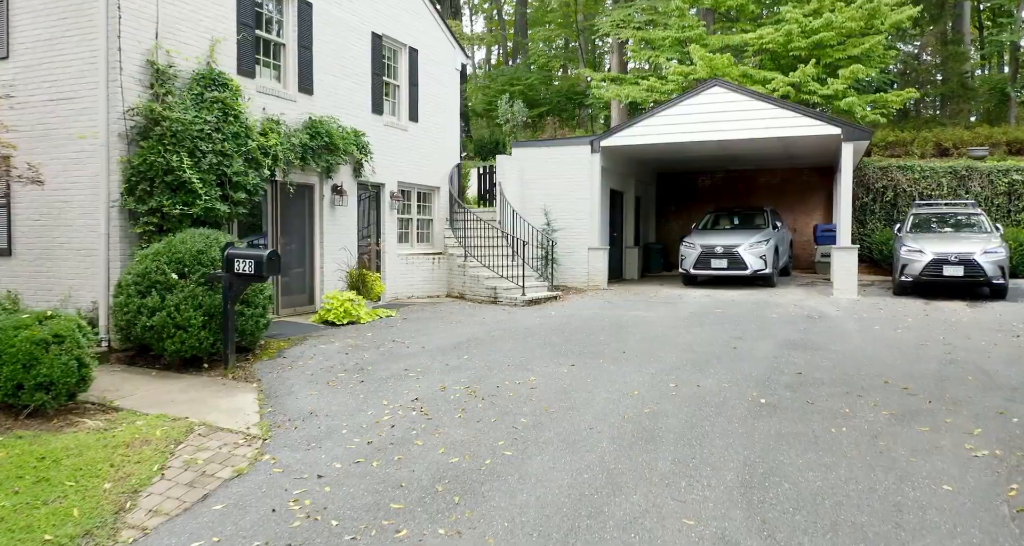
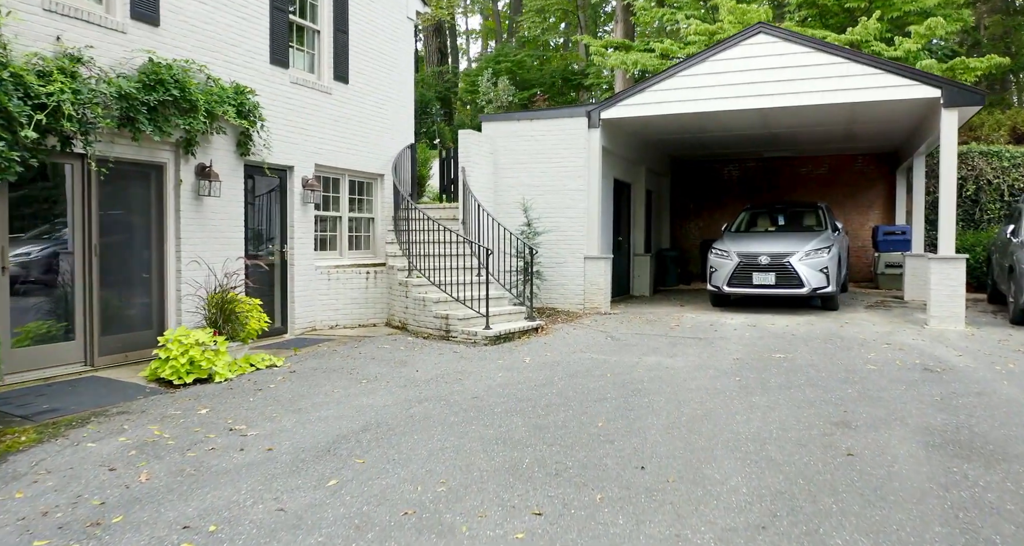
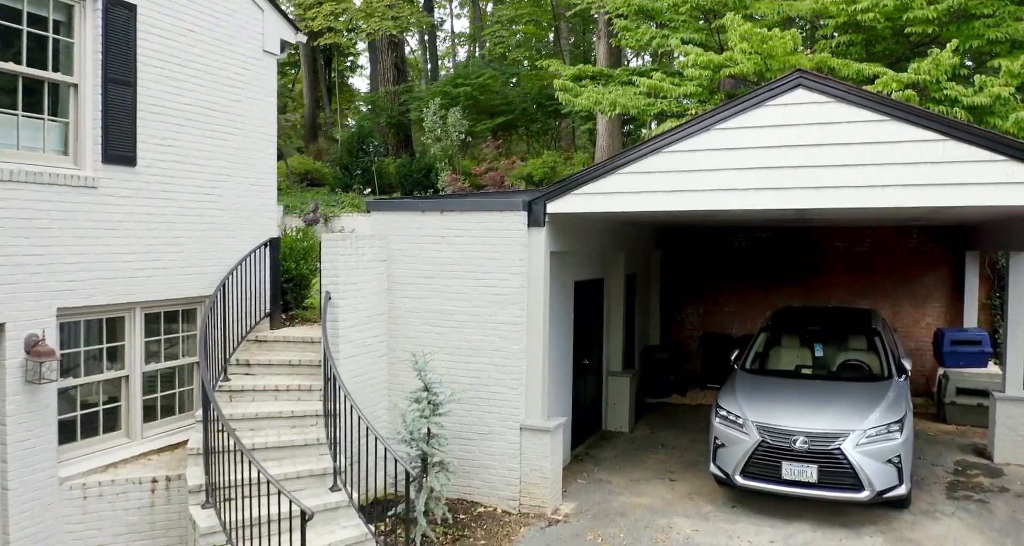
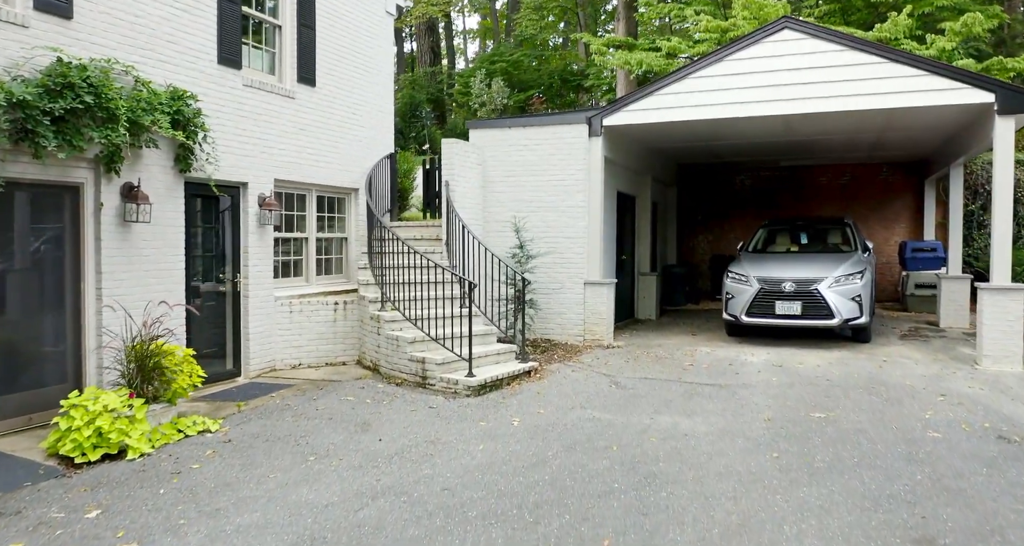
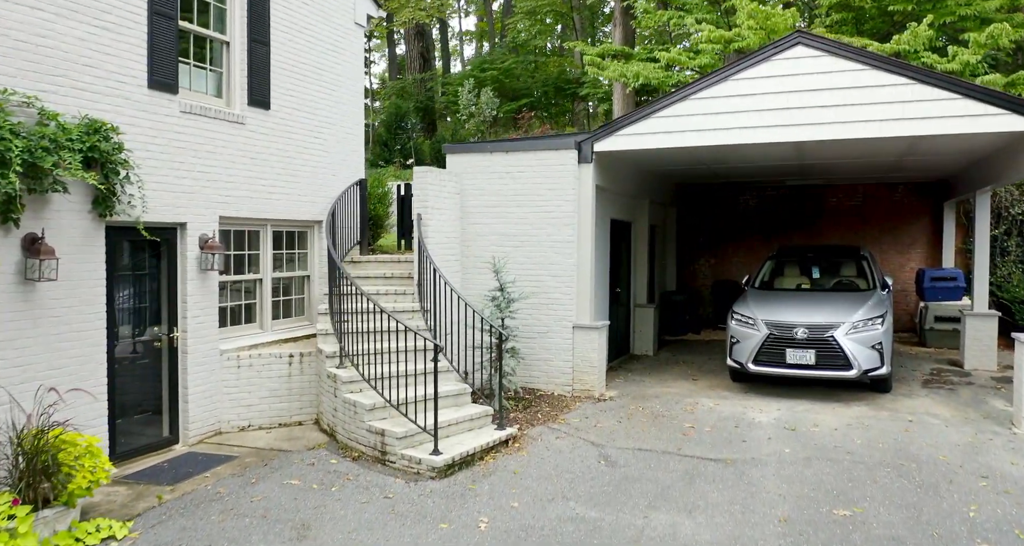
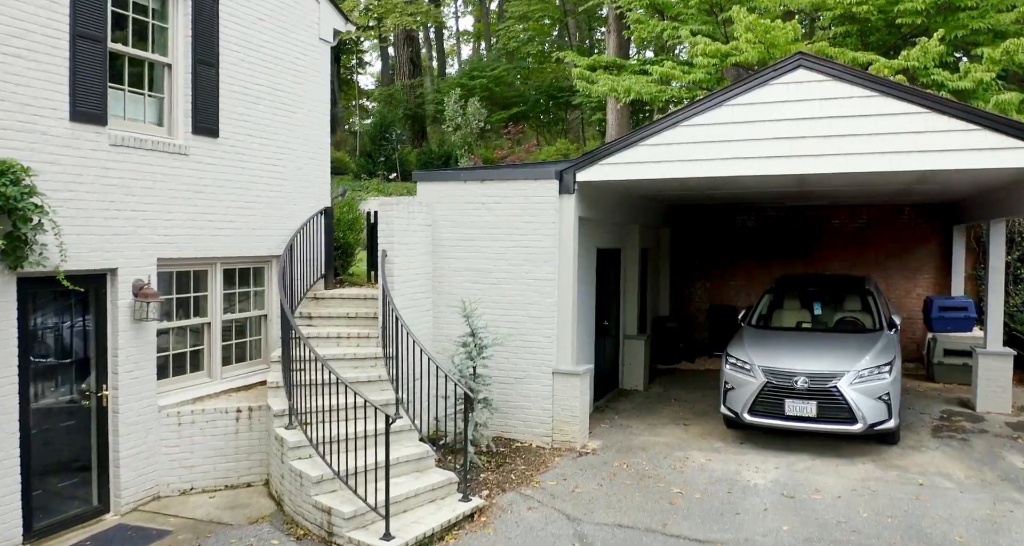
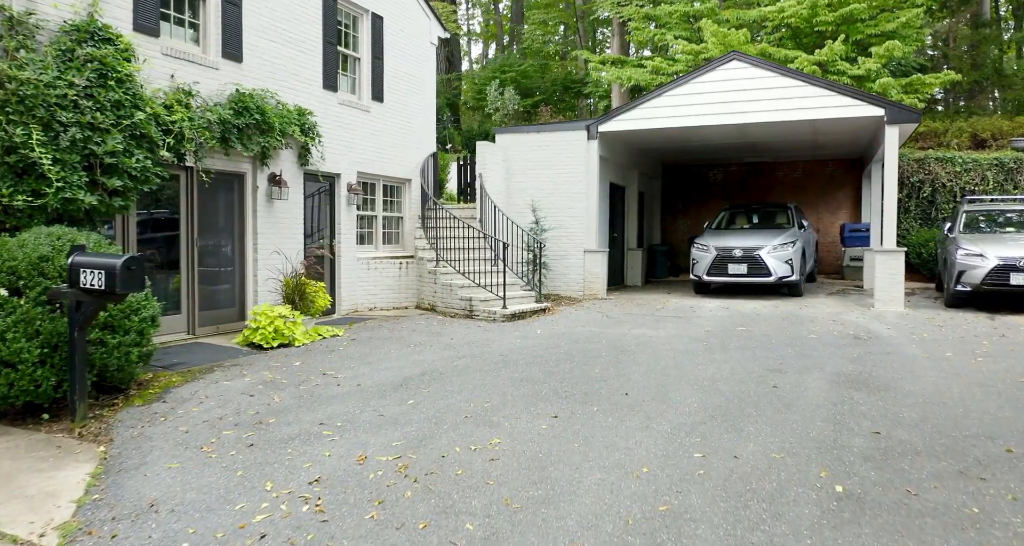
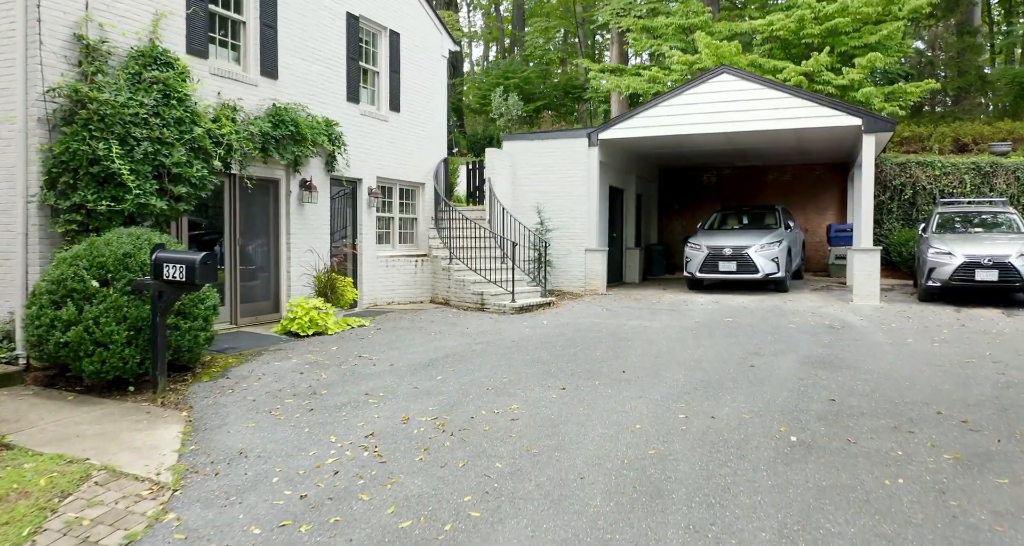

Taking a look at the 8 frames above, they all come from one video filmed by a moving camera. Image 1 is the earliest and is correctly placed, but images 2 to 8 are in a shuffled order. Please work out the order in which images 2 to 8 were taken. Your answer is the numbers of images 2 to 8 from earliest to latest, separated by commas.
8, 7, 2, 4, 5, 6, 3
